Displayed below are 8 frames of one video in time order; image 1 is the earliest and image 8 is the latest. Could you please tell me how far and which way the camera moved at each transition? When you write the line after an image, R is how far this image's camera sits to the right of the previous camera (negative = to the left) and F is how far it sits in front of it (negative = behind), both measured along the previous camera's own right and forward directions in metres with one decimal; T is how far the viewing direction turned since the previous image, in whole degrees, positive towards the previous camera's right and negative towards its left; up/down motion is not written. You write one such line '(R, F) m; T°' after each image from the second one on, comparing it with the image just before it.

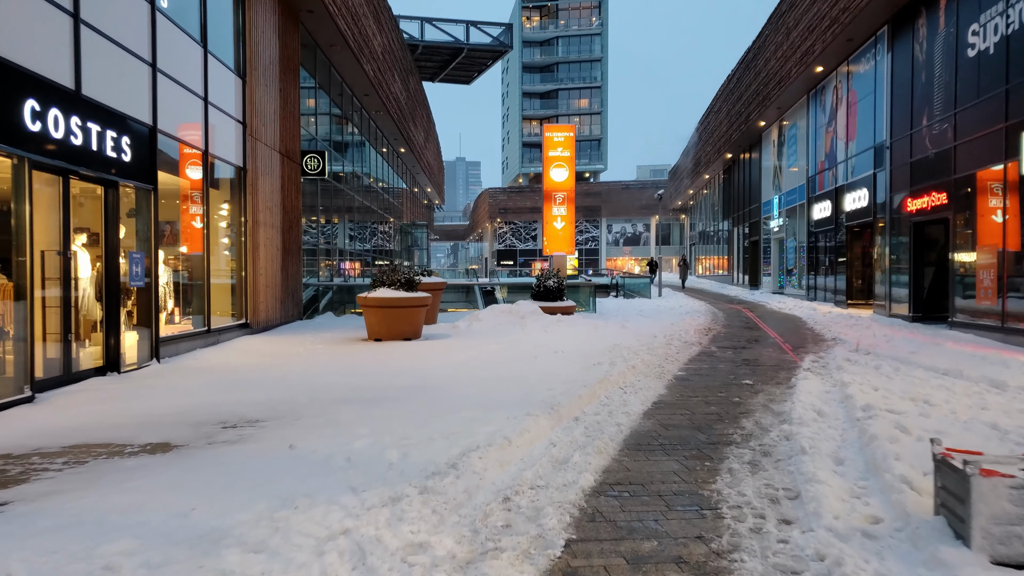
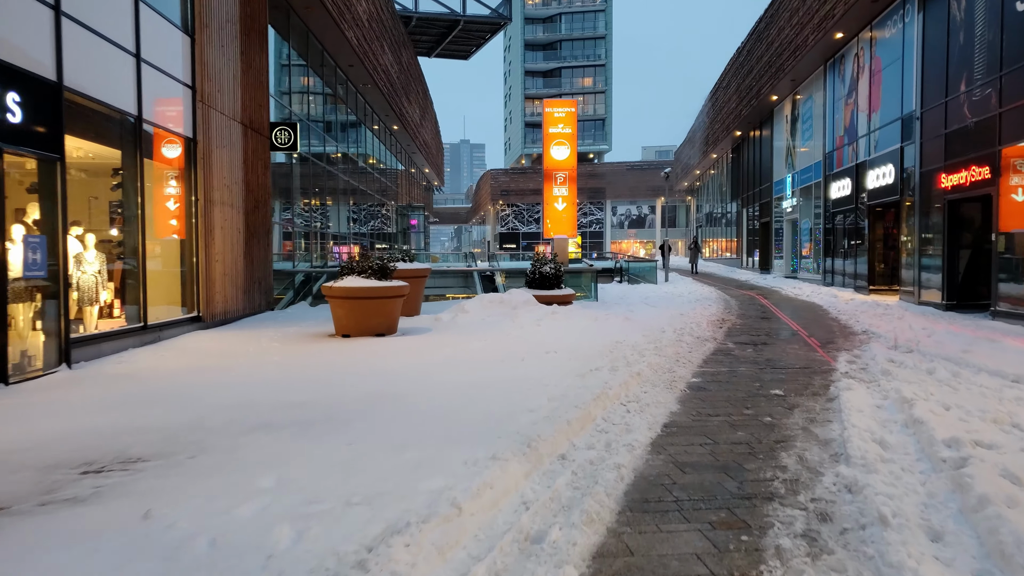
(+0.2, +1.5) m; 0°
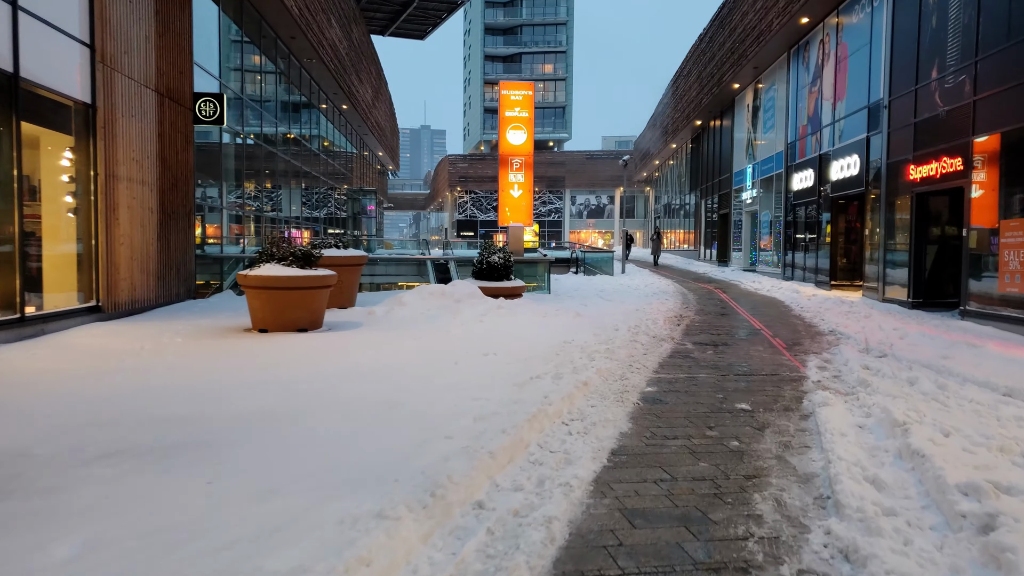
(+0.3, +1.1) m; +3°
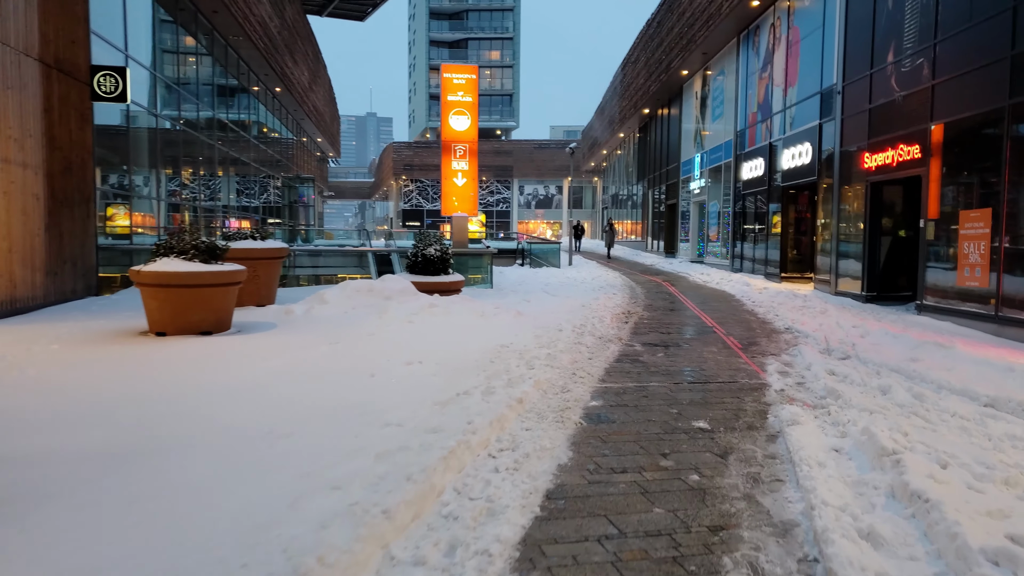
(+0.2, +0.9) m; +4°
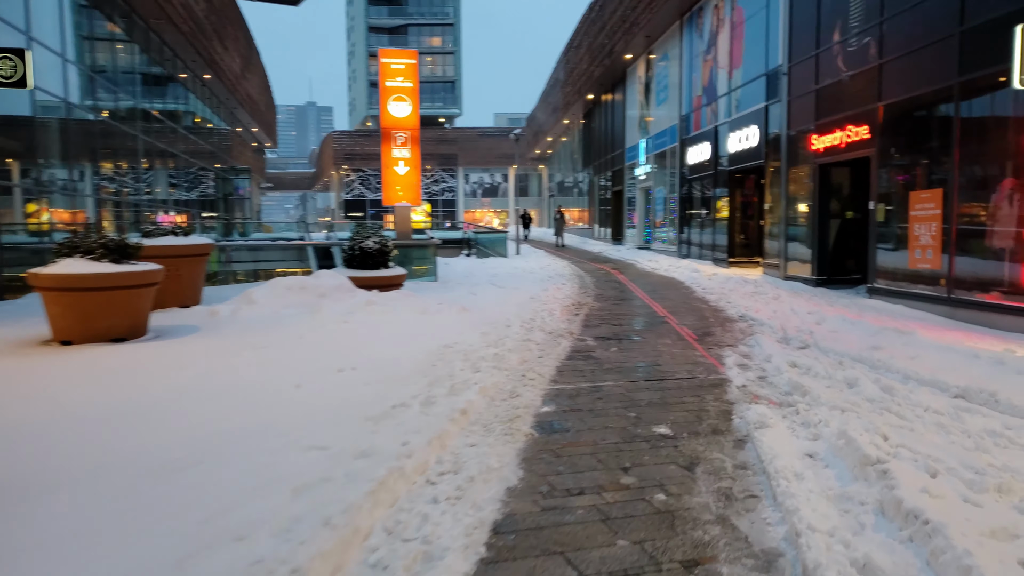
(+0.1, +0.5) m; +4°
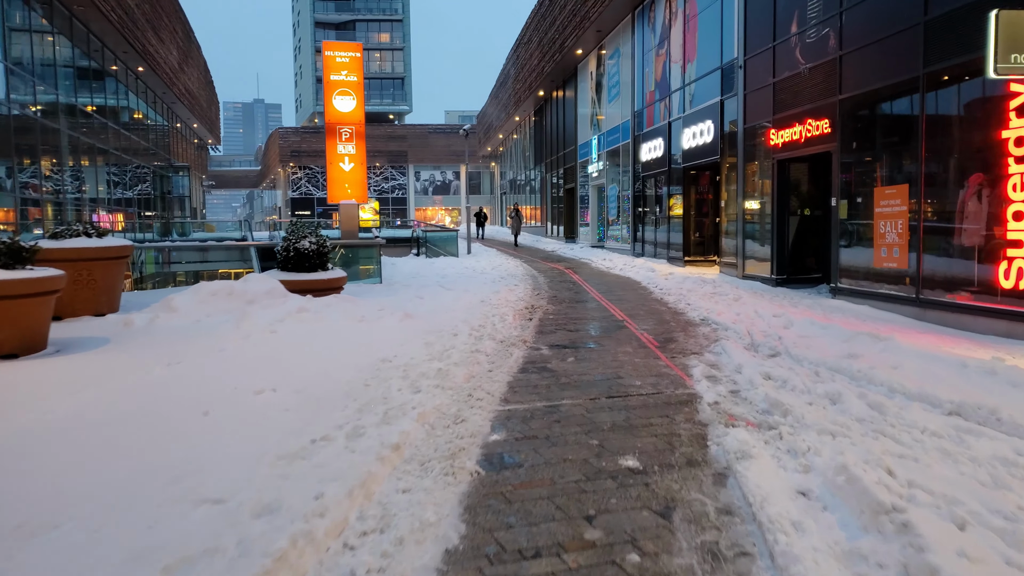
(+0.1, +0.7) m; +4°
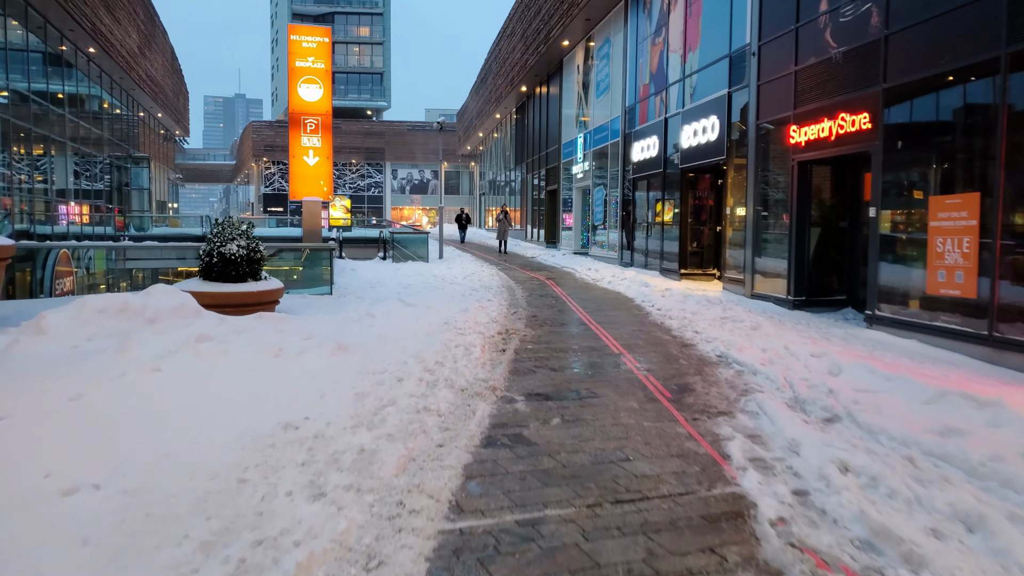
(+0.1, +1.9) m; +2°
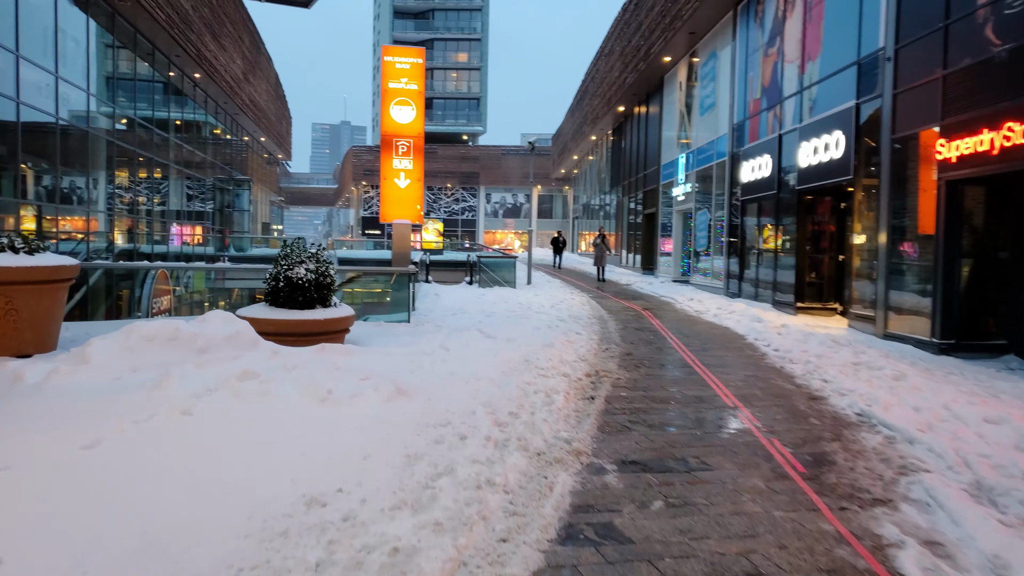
(0.0, +1.1) m; -7°
